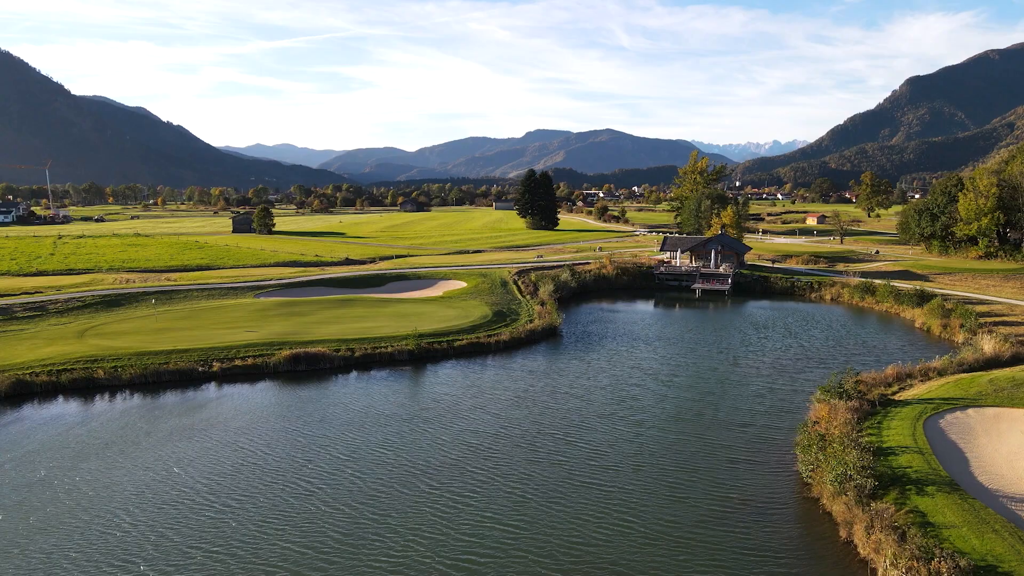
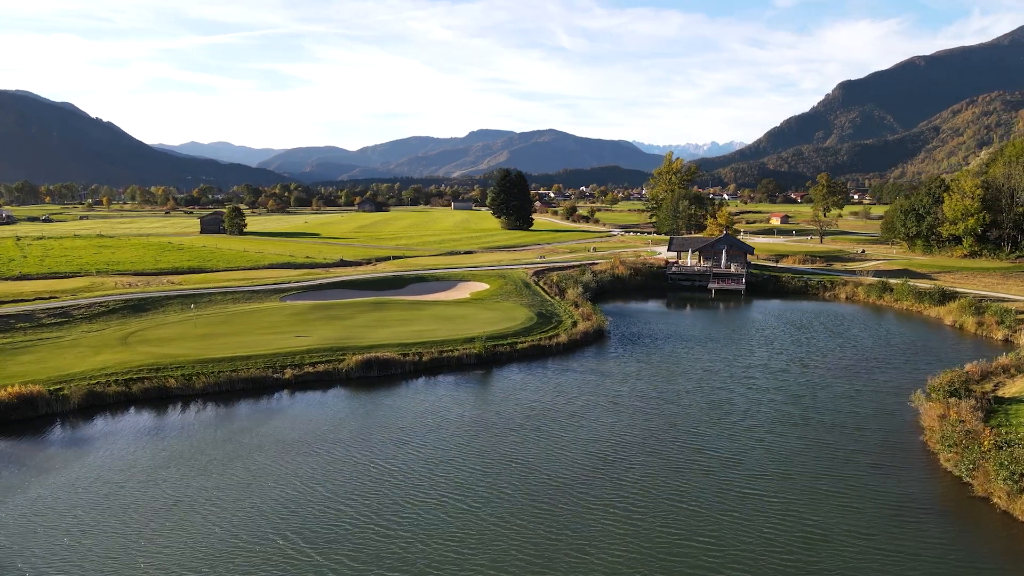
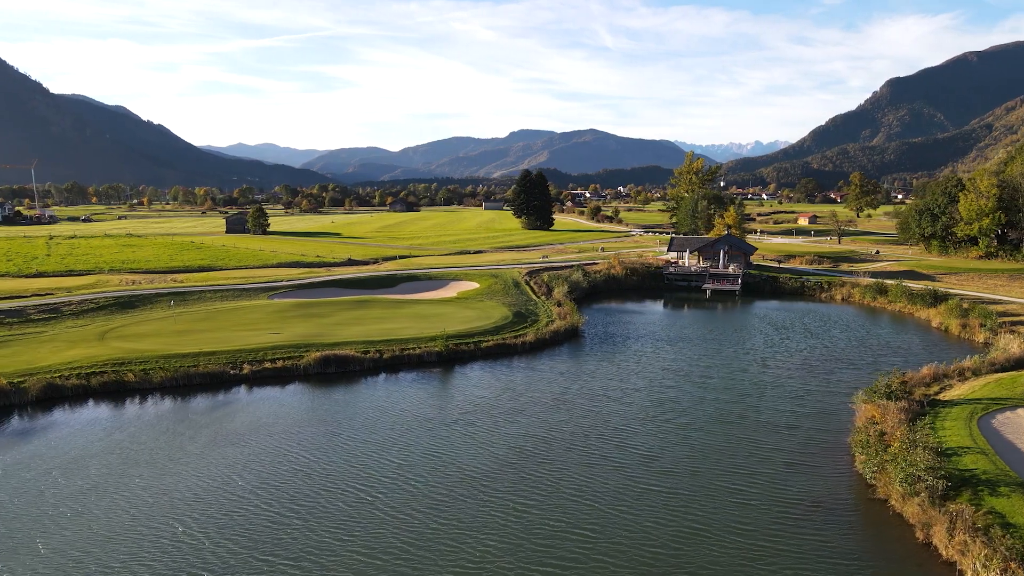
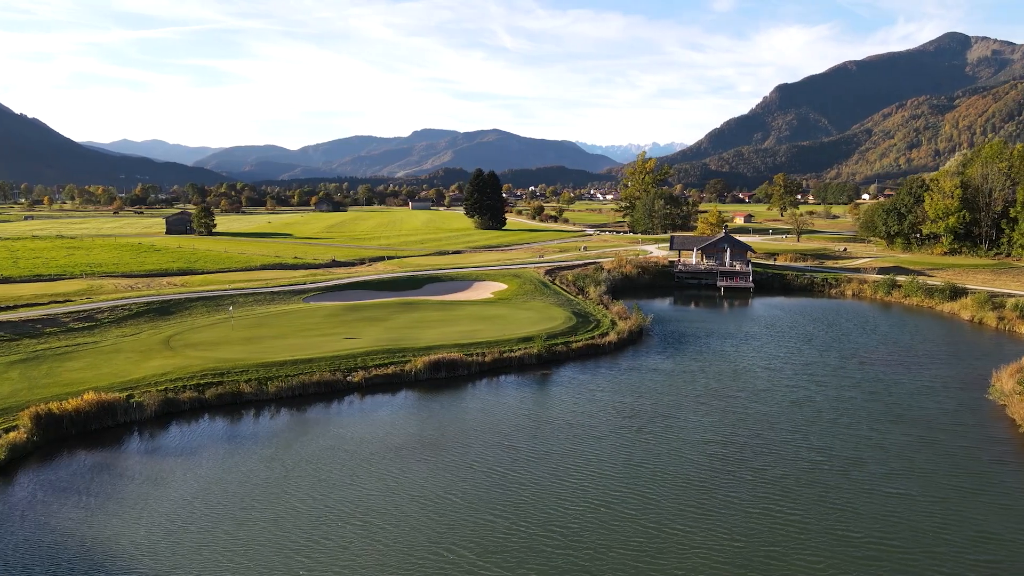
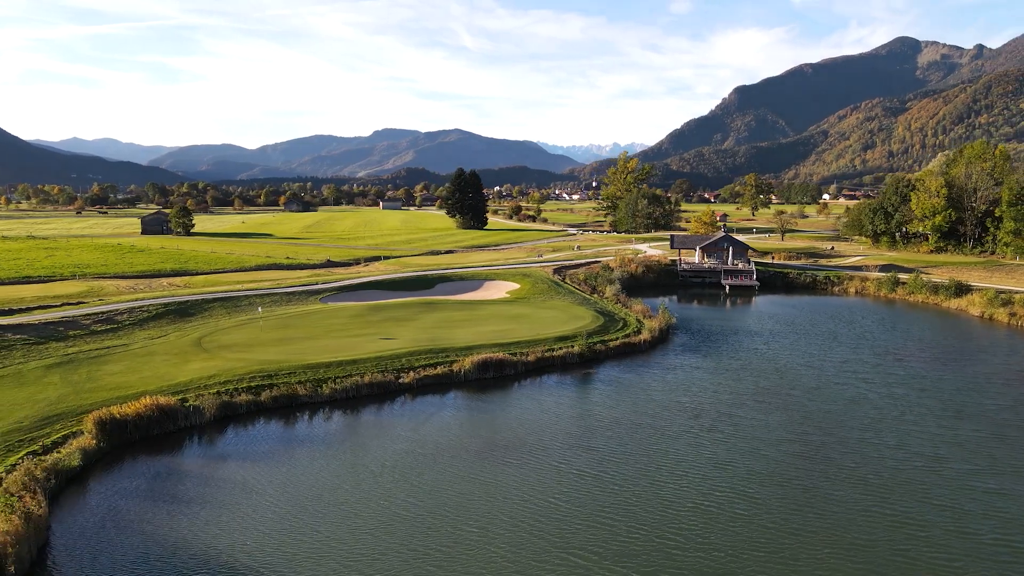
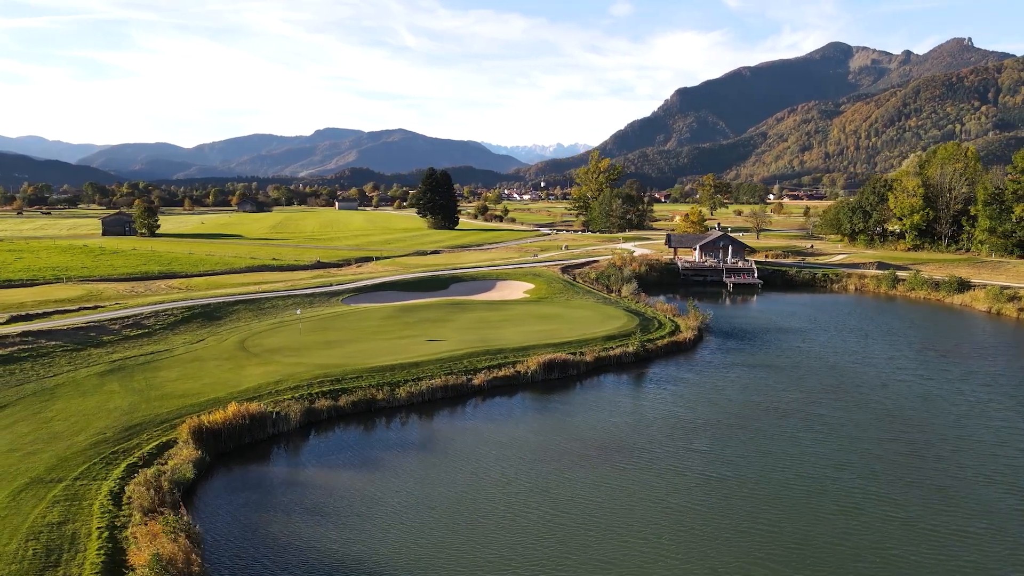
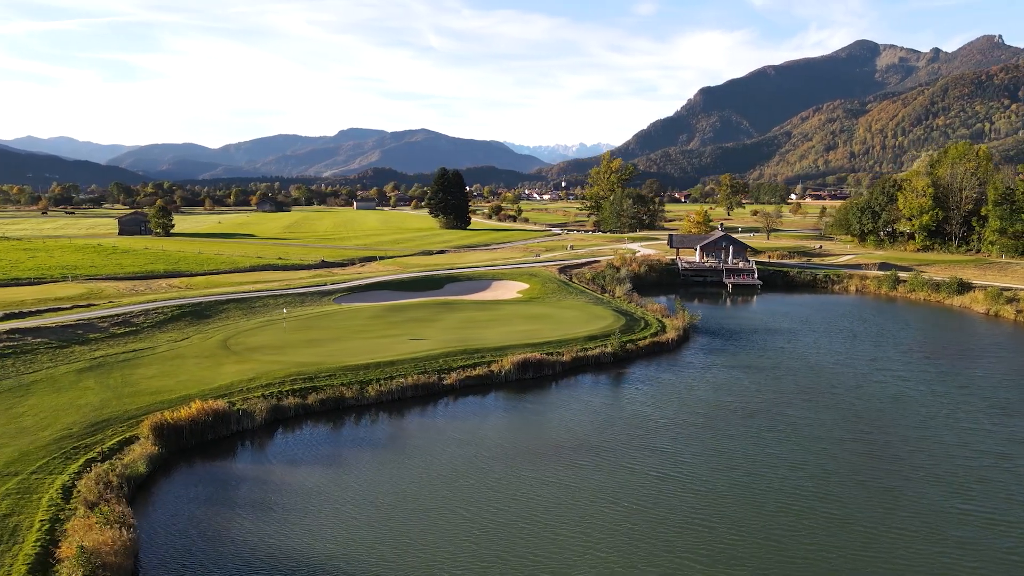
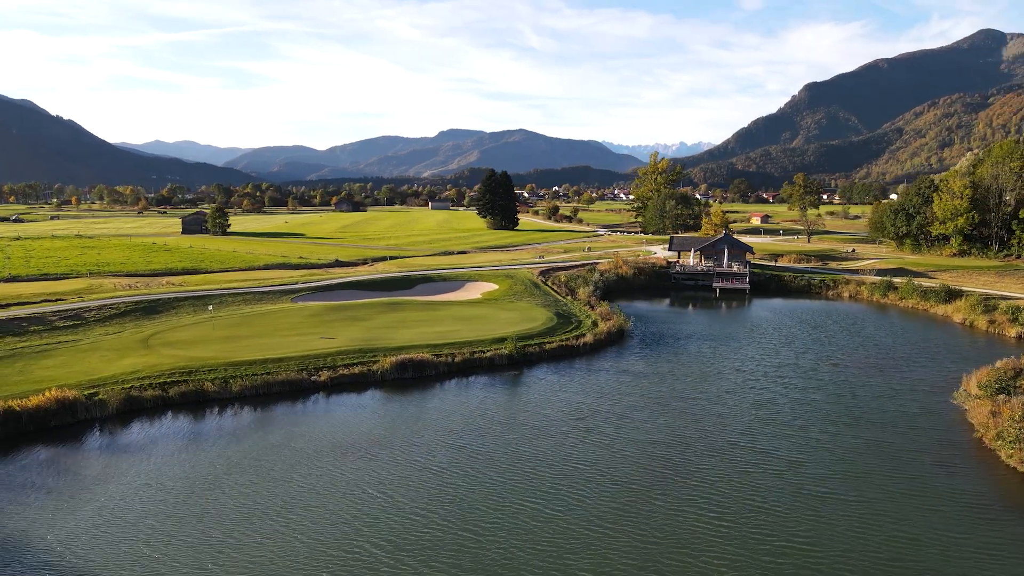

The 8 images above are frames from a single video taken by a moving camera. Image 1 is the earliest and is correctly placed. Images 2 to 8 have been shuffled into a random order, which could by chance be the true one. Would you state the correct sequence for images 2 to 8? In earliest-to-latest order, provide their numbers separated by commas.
3, 2, 8, 4, 5, 7, 6
